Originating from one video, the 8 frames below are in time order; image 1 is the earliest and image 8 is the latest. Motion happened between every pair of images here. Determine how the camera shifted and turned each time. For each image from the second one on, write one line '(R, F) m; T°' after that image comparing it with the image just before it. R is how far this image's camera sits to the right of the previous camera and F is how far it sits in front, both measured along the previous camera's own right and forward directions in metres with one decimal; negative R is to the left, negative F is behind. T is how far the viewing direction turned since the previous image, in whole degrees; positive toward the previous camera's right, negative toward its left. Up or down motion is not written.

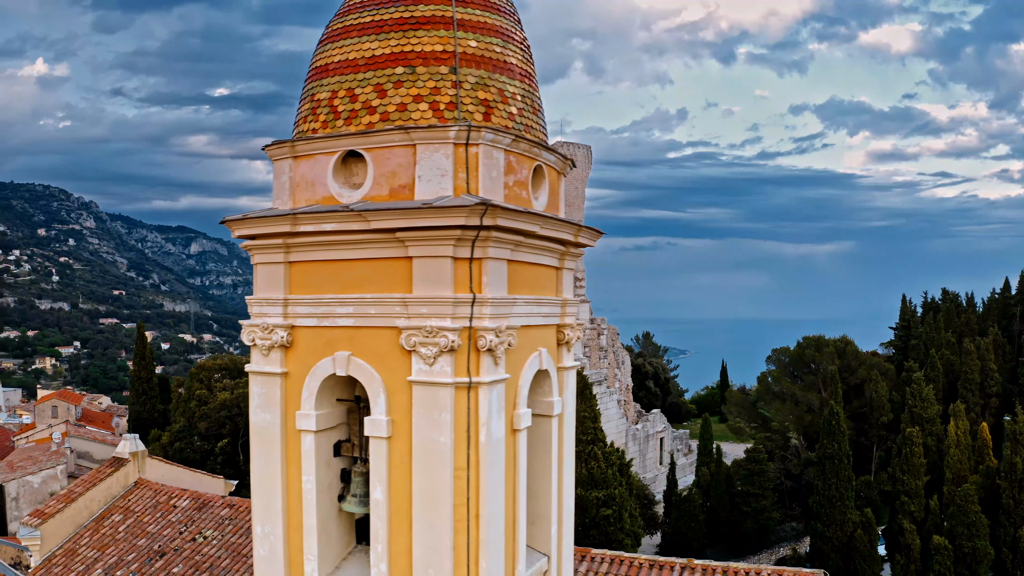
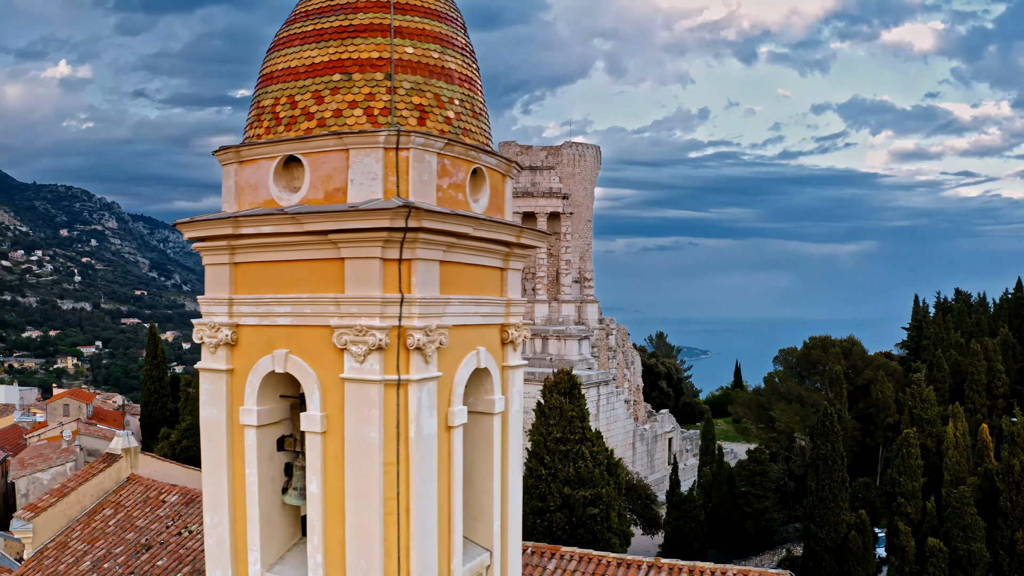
(+0.6, -0.1) m; -1°
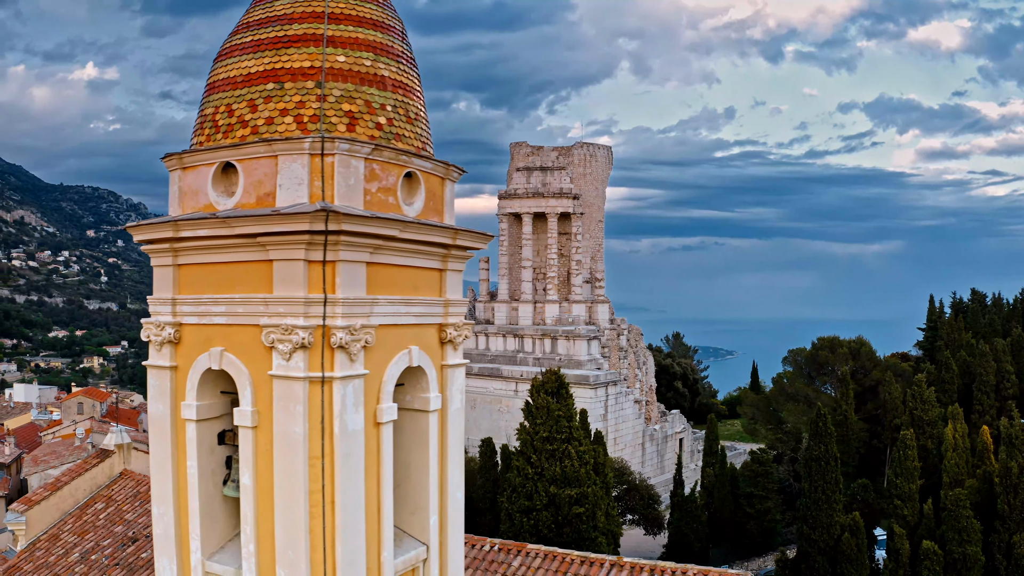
(+0.7, -0.1) m; -1°
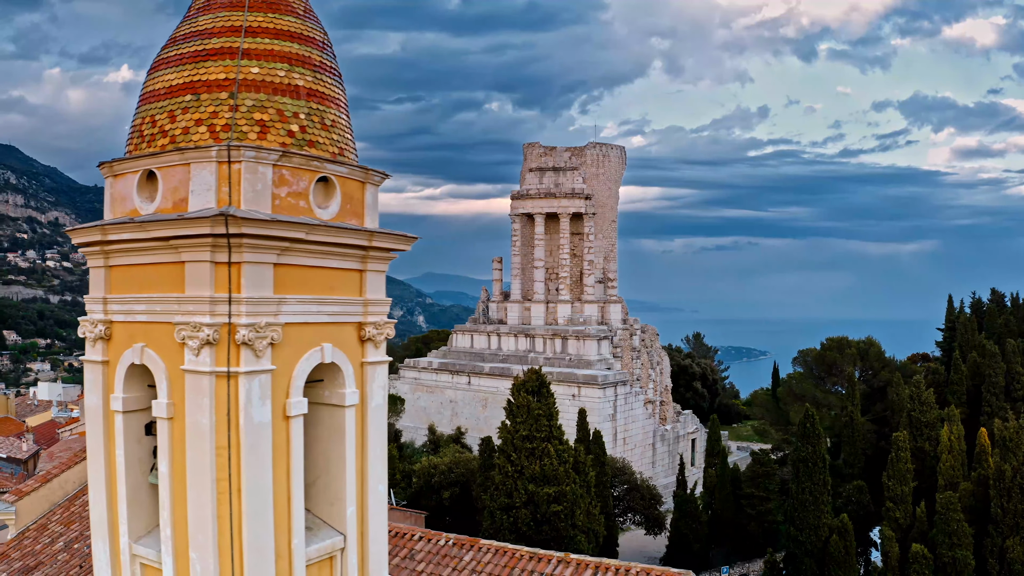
(+0.9, -0.2) m; -2°
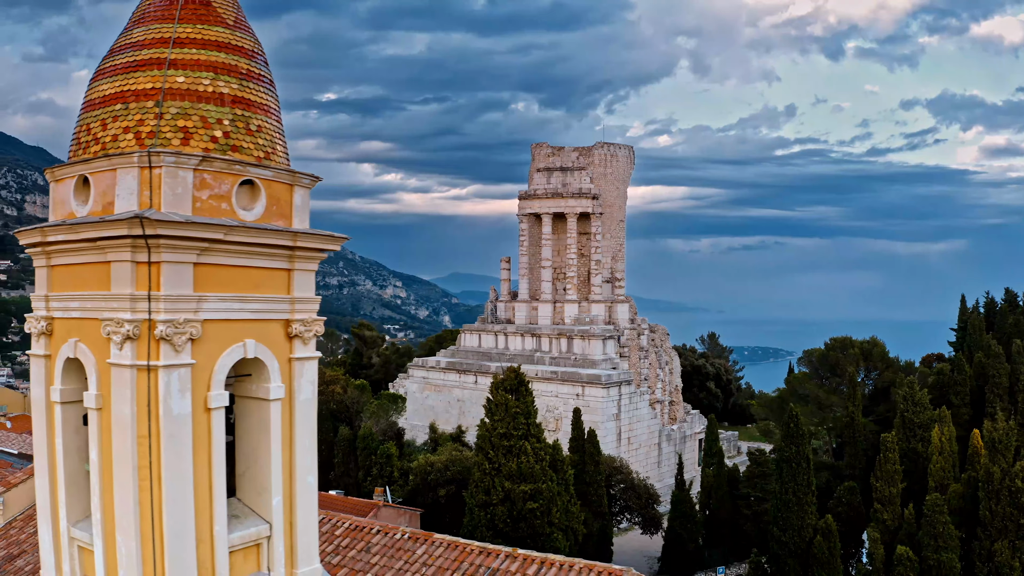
(+0.8, -0.2) m; -1°
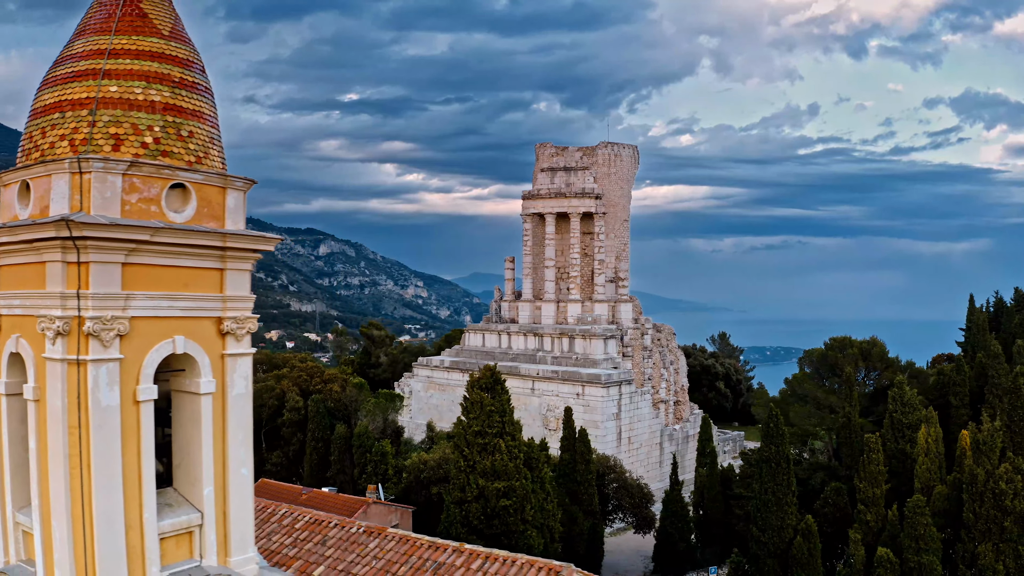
(+0.8, -0.2) m; -1°
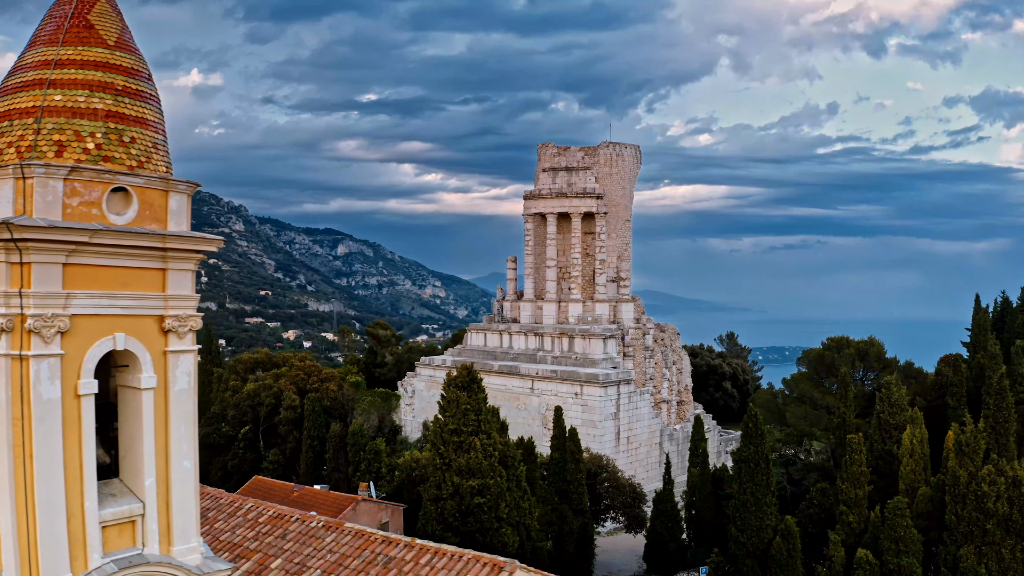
(+0.7, -0.2) m; -1°
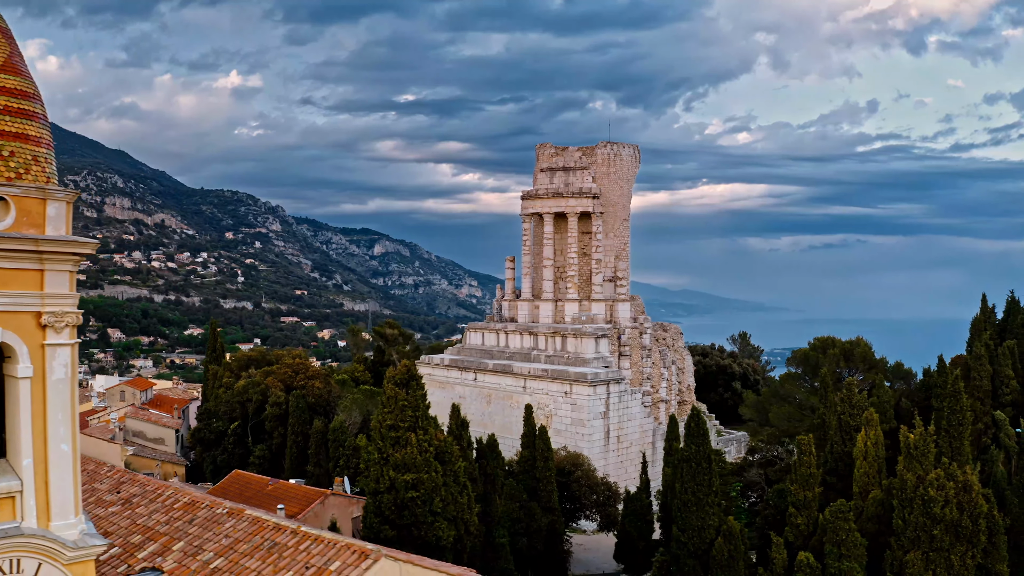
(+1.8, -0.6) m; -2°
